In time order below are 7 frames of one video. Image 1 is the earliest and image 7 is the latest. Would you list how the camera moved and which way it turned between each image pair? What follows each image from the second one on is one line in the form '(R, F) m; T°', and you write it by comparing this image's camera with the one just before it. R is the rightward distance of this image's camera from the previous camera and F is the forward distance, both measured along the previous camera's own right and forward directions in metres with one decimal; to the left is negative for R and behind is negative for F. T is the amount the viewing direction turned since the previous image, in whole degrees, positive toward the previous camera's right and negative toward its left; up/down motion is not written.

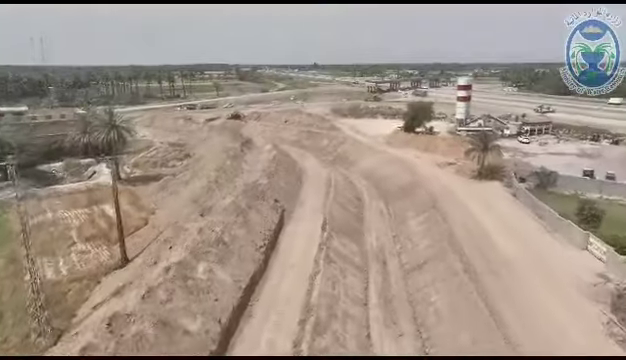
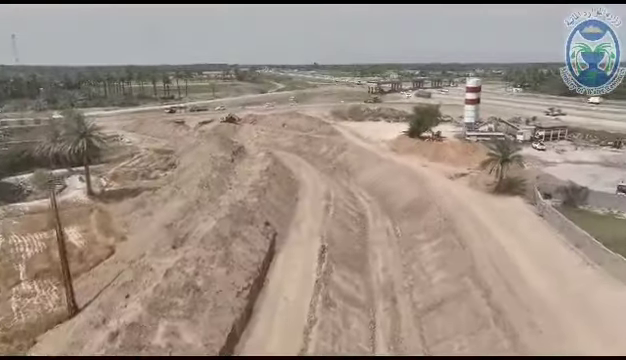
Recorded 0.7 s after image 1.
(+0.3, +5.4) m; 0°
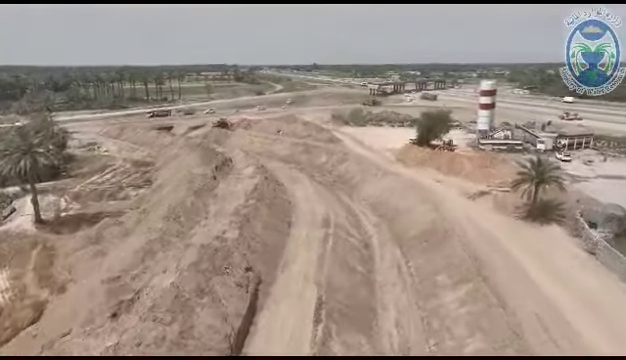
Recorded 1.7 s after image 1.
(+0.4, +7.2) m; 0°
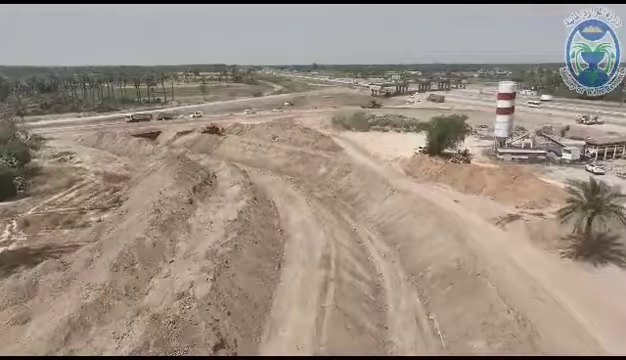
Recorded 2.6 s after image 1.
(+0.2, +7.2) m; 0°
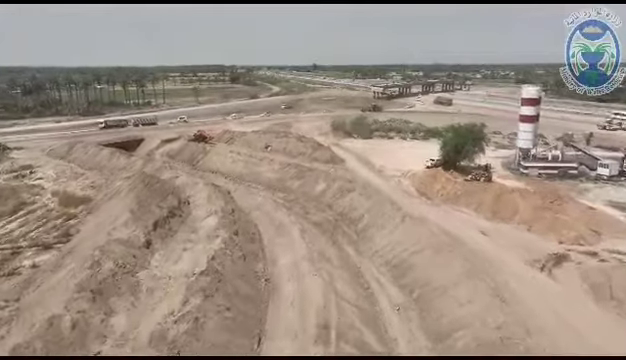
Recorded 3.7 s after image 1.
(+0.4, +7.8) m; 0°
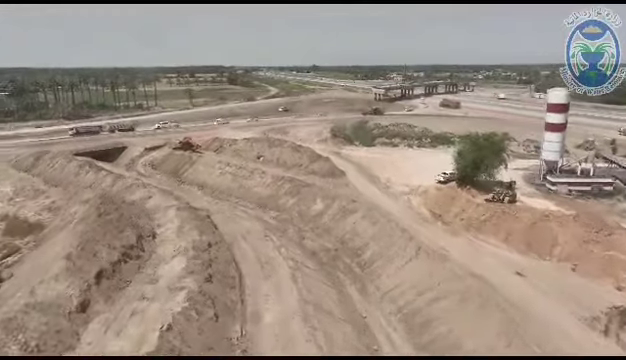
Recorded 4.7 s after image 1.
(+0.4, +6.7) m; 0°
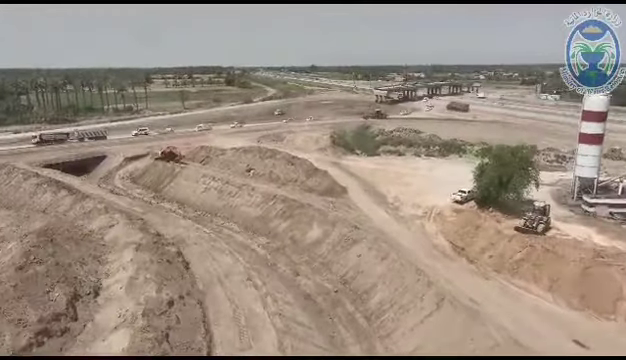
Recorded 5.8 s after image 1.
(+0.3, +6.8) m; 0°
